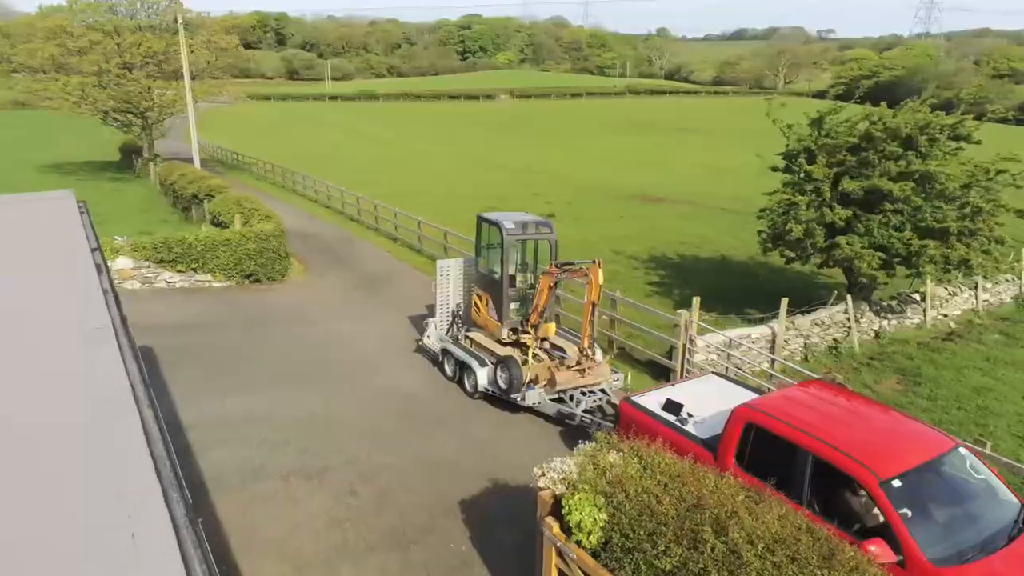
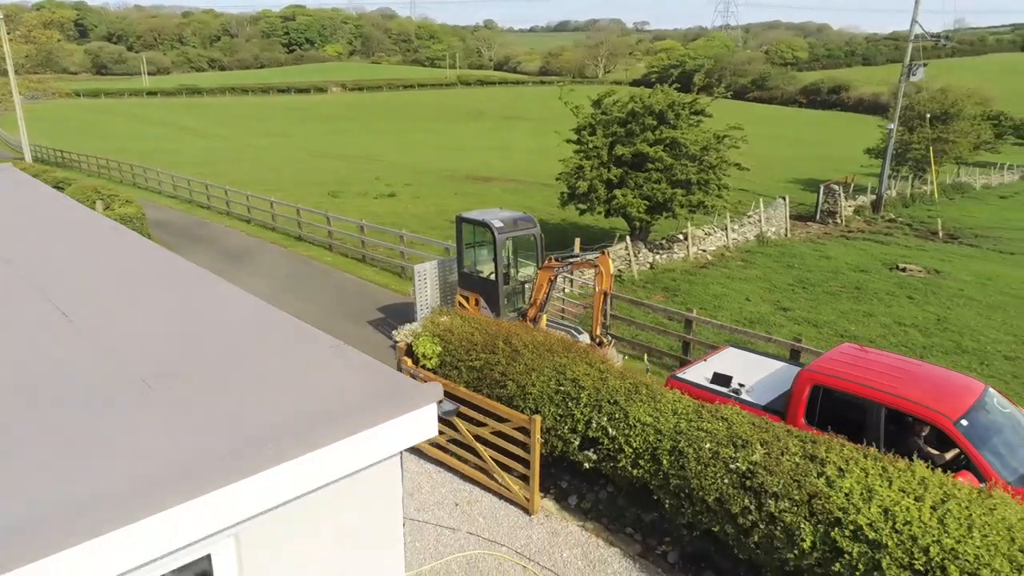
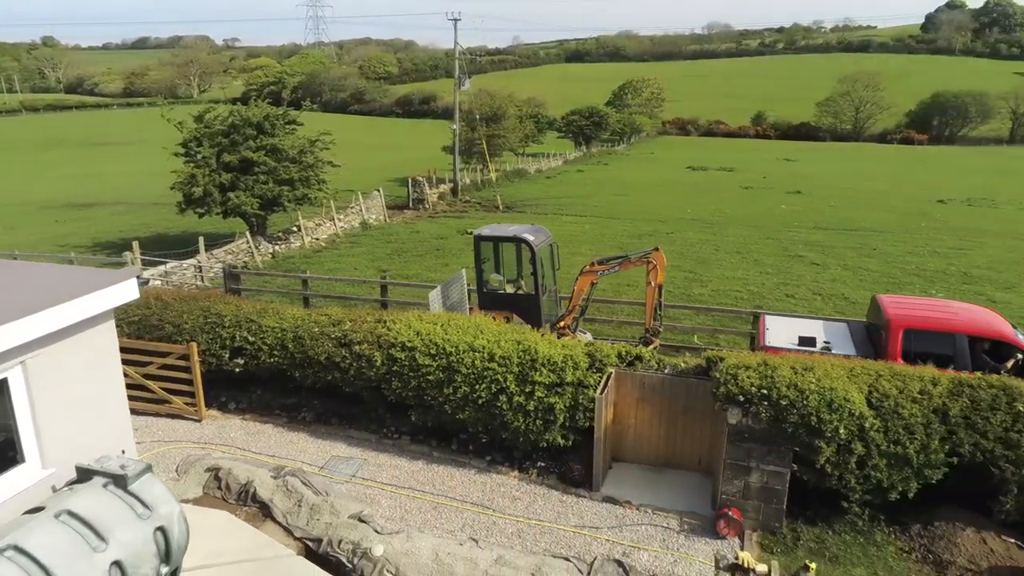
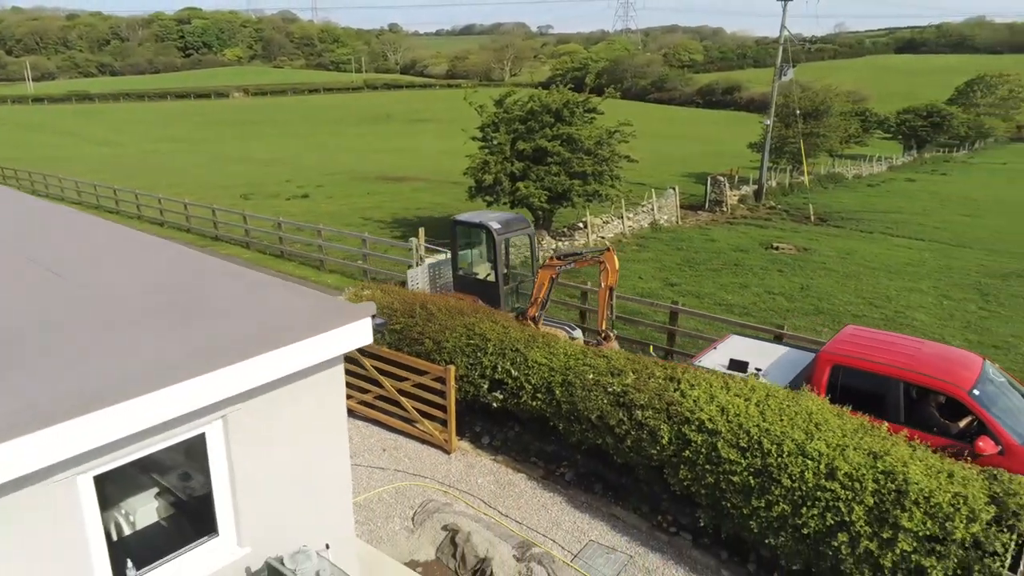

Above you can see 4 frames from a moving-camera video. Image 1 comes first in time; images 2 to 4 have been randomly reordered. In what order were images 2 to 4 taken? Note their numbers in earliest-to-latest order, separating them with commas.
2, 4, 3
